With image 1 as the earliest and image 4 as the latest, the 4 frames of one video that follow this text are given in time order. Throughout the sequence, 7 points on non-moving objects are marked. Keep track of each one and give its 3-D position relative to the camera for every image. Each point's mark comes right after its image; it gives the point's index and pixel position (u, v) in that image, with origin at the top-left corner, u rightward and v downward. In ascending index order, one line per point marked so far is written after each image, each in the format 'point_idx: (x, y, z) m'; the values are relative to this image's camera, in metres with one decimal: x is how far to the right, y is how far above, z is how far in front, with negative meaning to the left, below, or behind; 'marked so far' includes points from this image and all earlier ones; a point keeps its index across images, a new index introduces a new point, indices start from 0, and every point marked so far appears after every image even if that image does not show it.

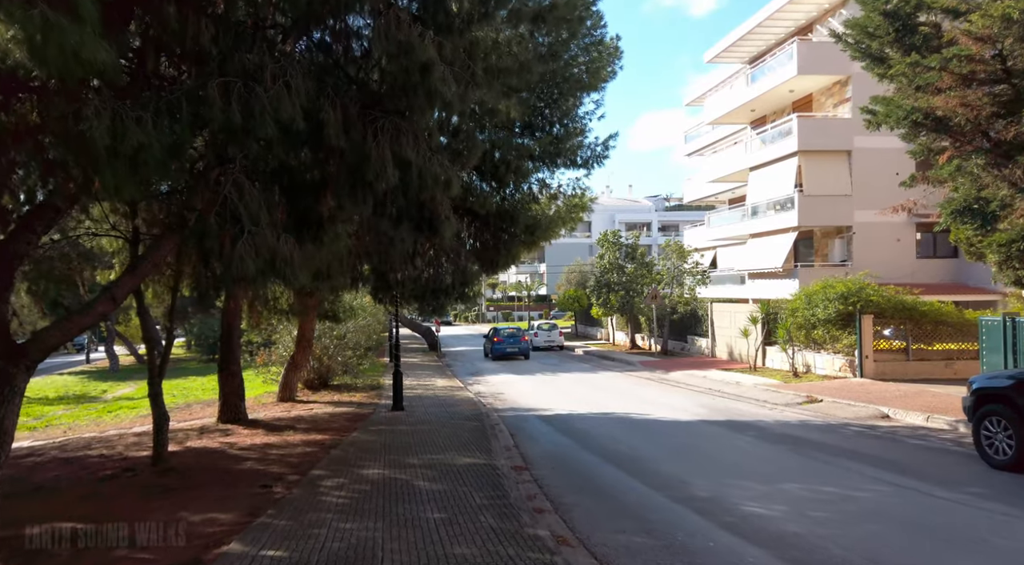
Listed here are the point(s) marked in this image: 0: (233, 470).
0: (-3.2, -2.2, +9.5) m
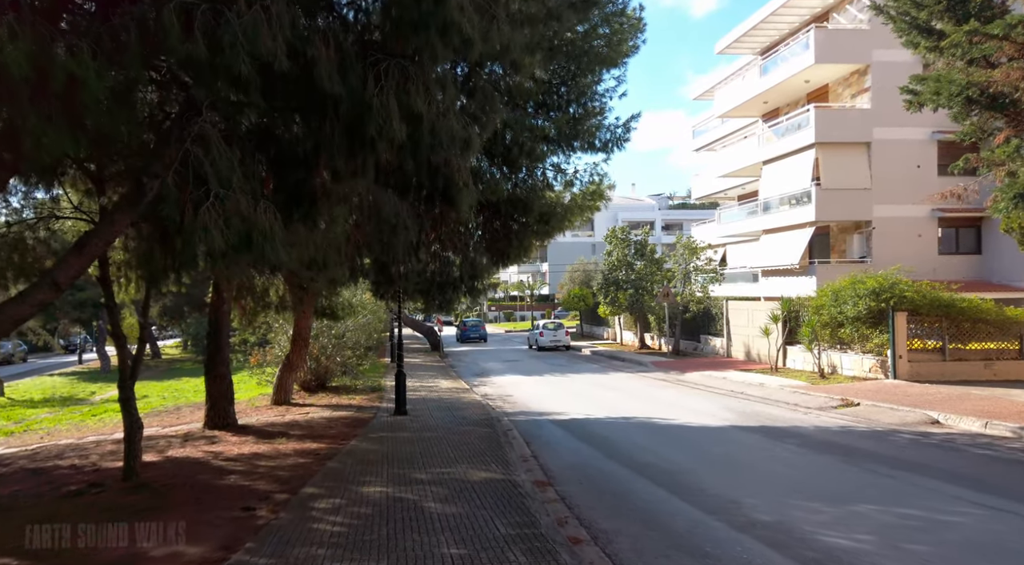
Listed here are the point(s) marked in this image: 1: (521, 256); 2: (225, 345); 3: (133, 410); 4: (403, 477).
0: (-3.0, -2.1, +8.3) m
1: (+0.2, +0.5, +14.8) m
2: (-4.5, -1.0, +12.8) m
3: (-4.0, -1.4, +8.7) m
4: (-1.1, -1.9, +8.1) m
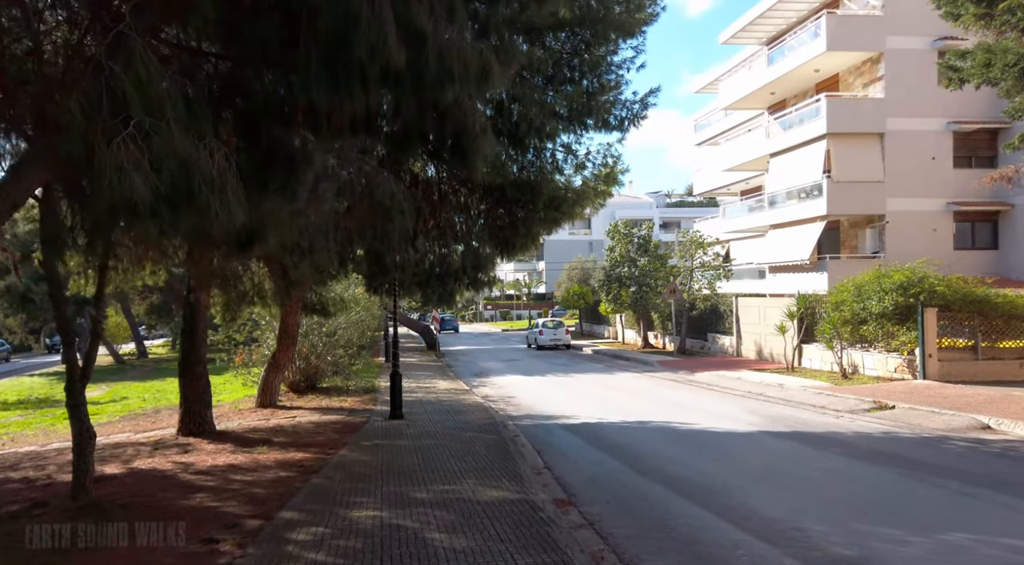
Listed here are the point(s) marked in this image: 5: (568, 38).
0: (-2.9, -1.9, +7.1) m
1: (+0.3, +0.6, +13.5) m
2: (-4.4, -0.8, +11.5) m
3: (-3.9, -1.2, +7.4) m
4: (-0.9, -1.8, +6.9) m
5: (+0.8, +3.6, +11.9) m
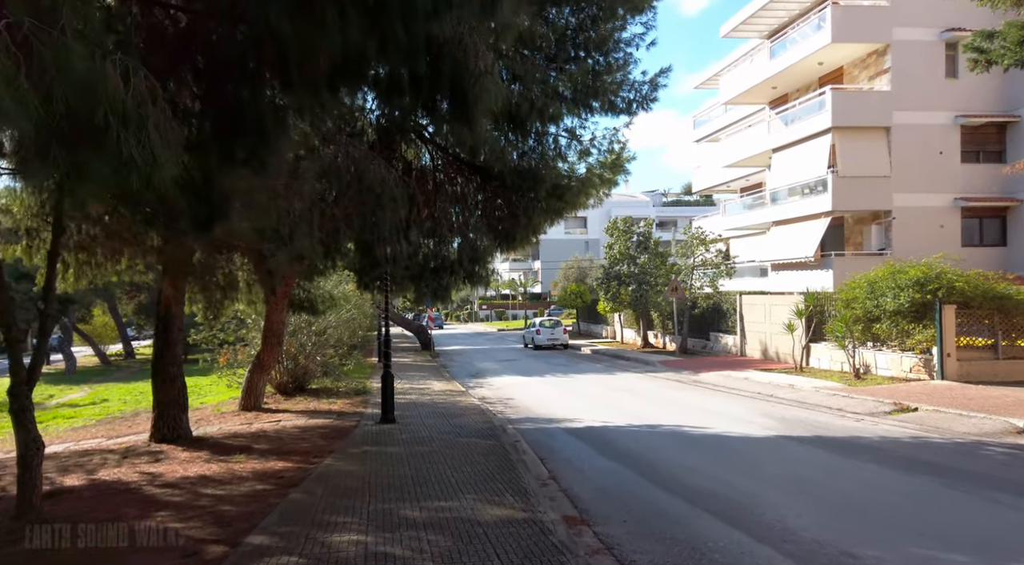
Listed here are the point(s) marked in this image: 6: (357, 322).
0: (-2.8, -1.9, +6.2) m
1: (+0.3, +0.7, +12.7) m
2: (-4.4, -0.8, +10.6) m
3: (-3.9, -1.1, +6.6) m
4: (-0.9, -1.7, +6.0) m
5: (+0.8, +3.6, +11.1) m
6: (-3.8, -1.0, +19.8) m
